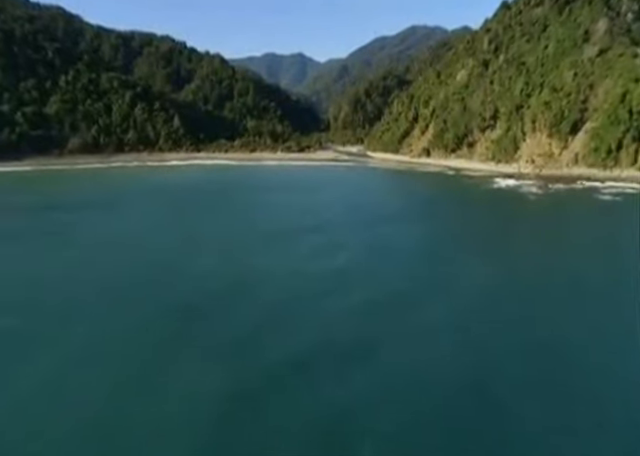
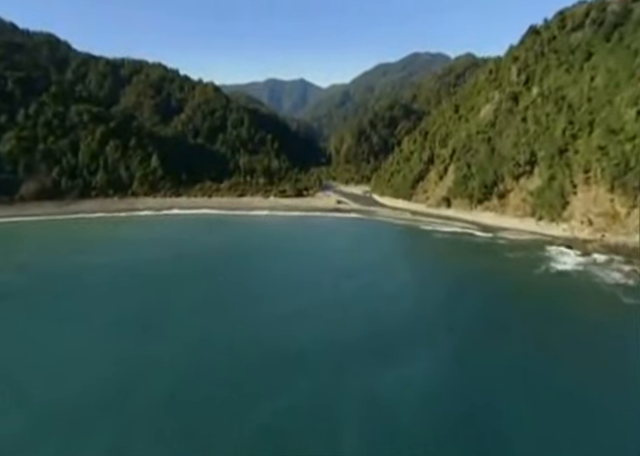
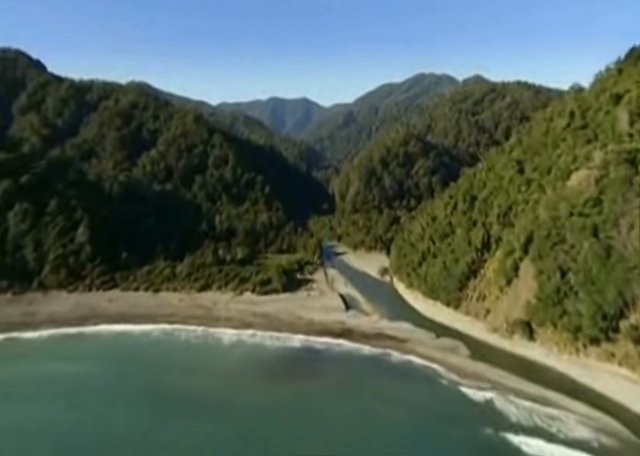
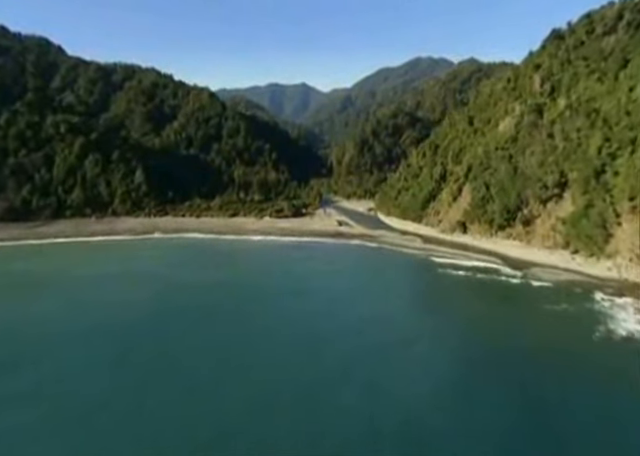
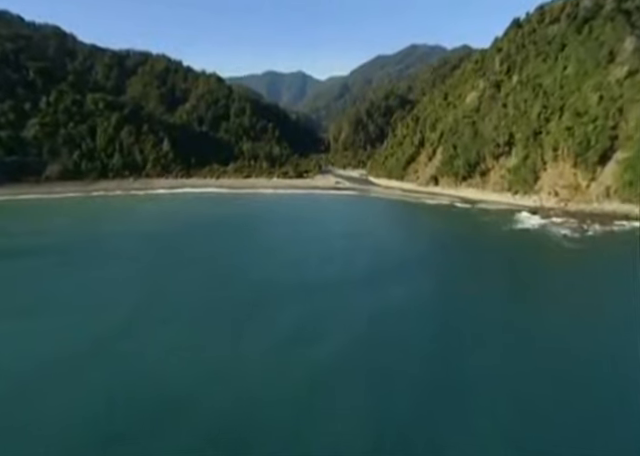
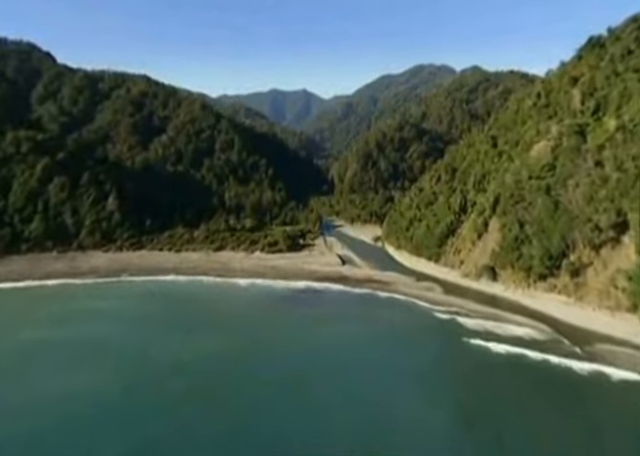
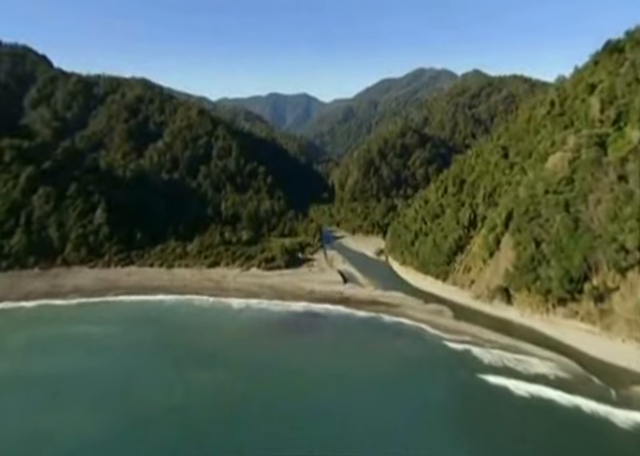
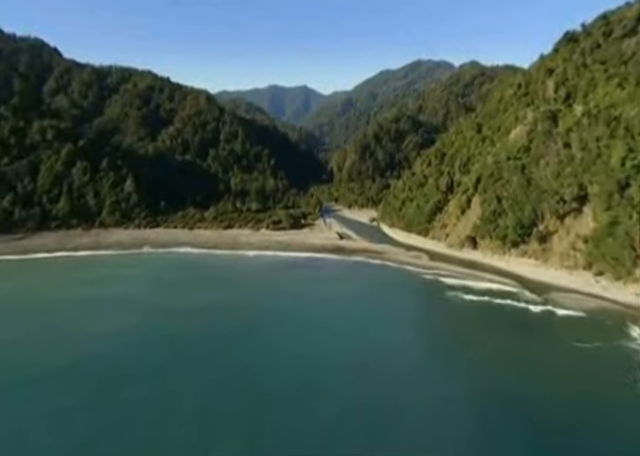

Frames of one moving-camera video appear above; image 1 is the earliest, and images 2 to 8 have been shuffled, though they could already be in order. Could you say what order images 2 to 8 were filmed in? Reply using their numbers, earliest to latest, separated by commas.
5, 2, 4, 8, 6, 7, 3
